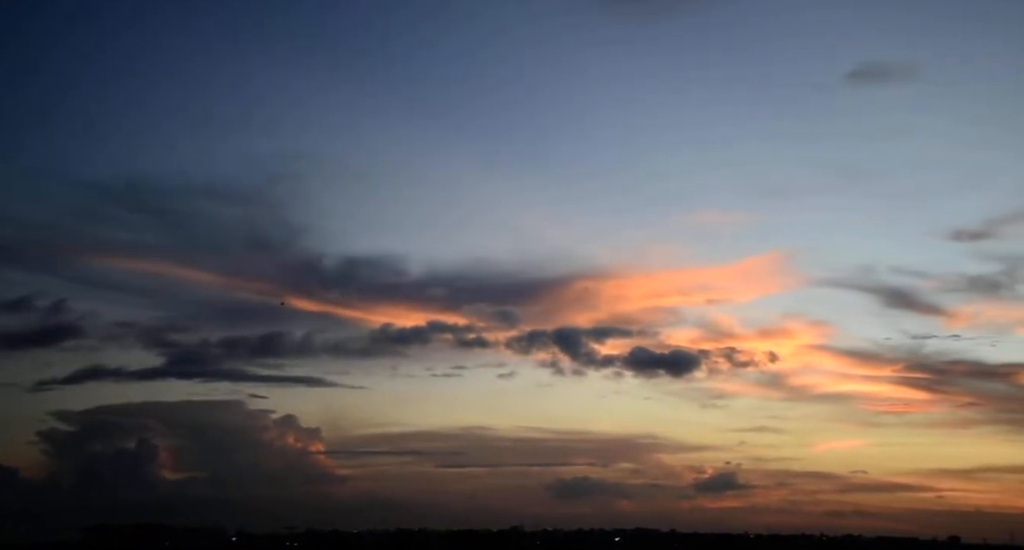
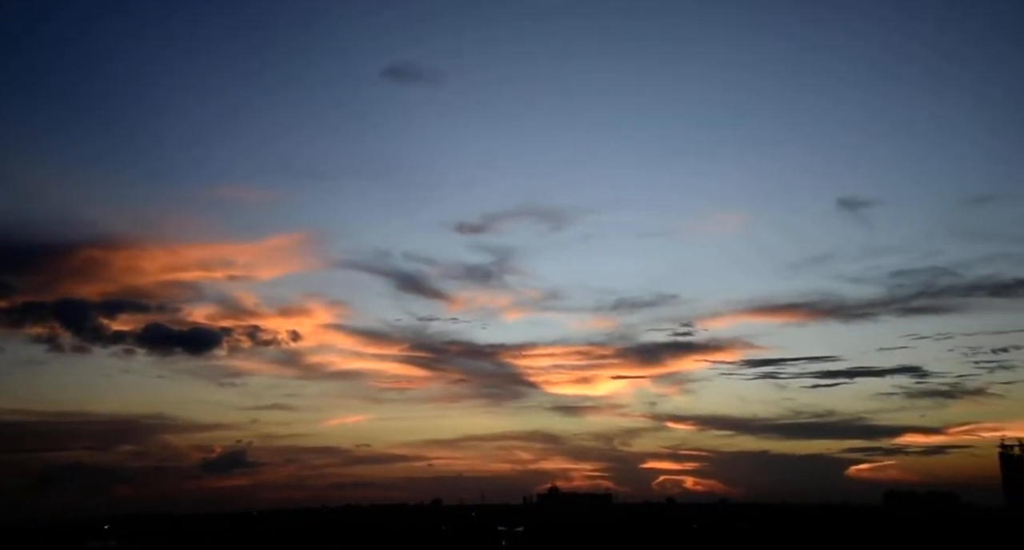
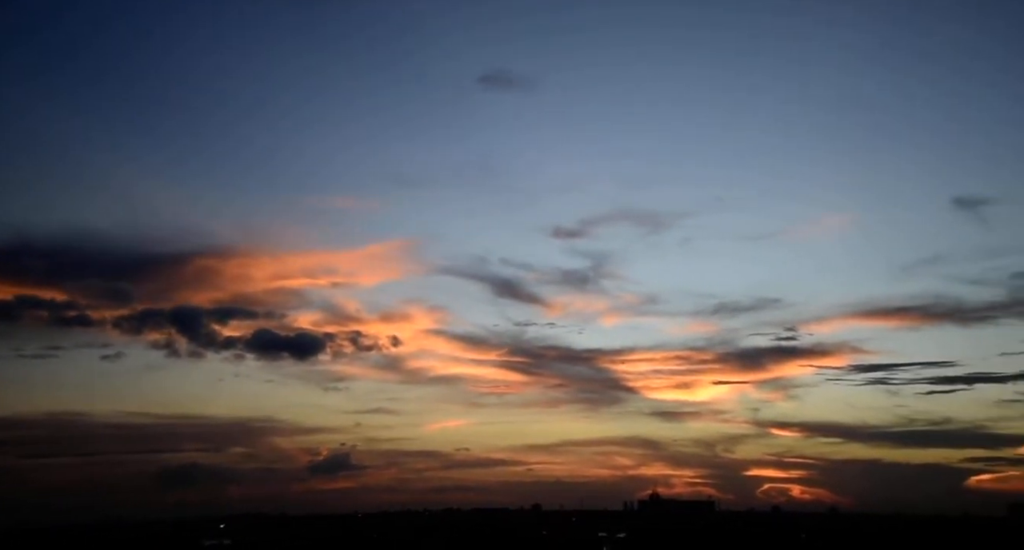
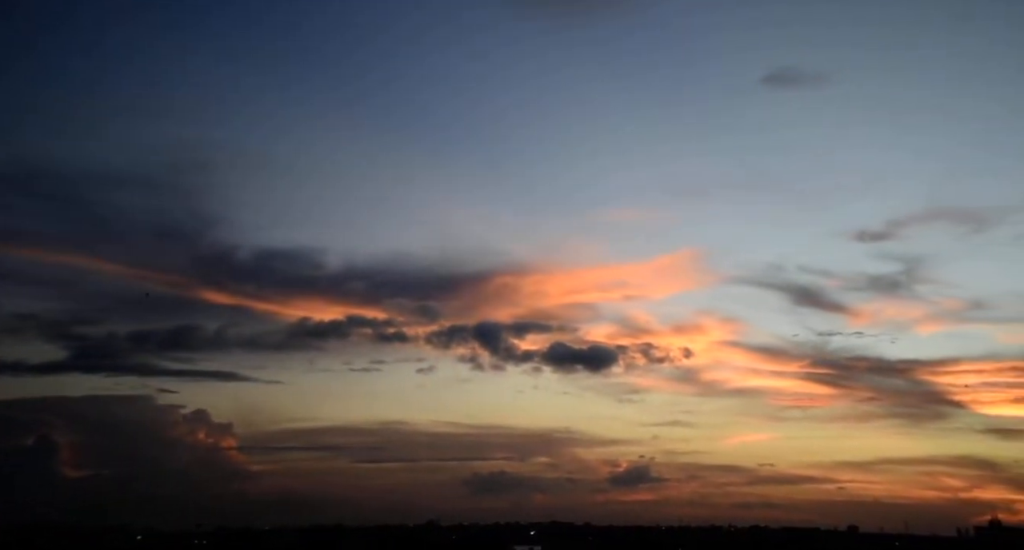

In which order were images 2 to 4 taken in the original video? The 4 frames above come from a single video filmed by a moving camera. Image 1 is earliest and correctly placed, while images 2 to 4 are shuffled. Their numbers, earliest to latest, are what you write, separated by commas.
4, 3, 2
